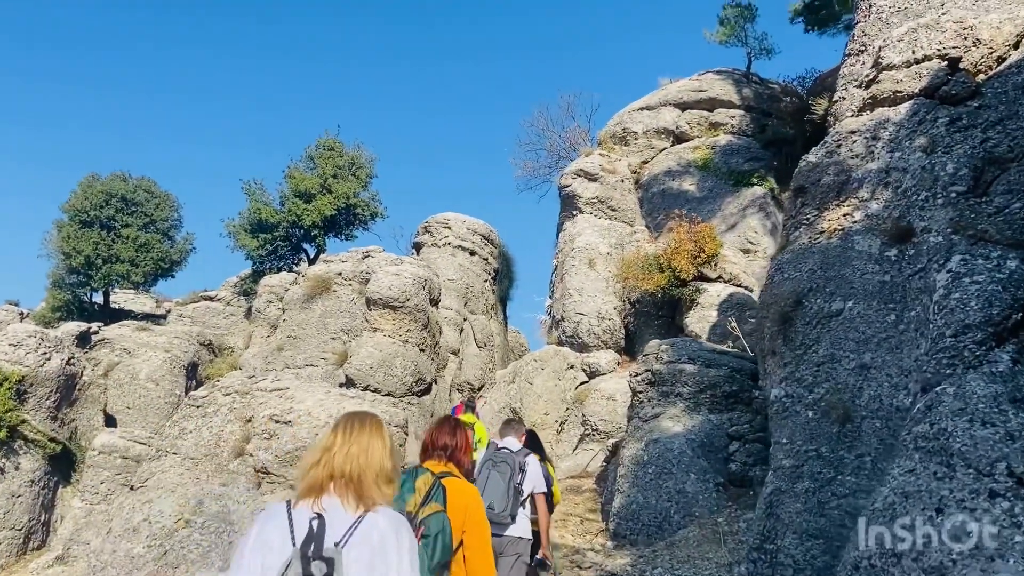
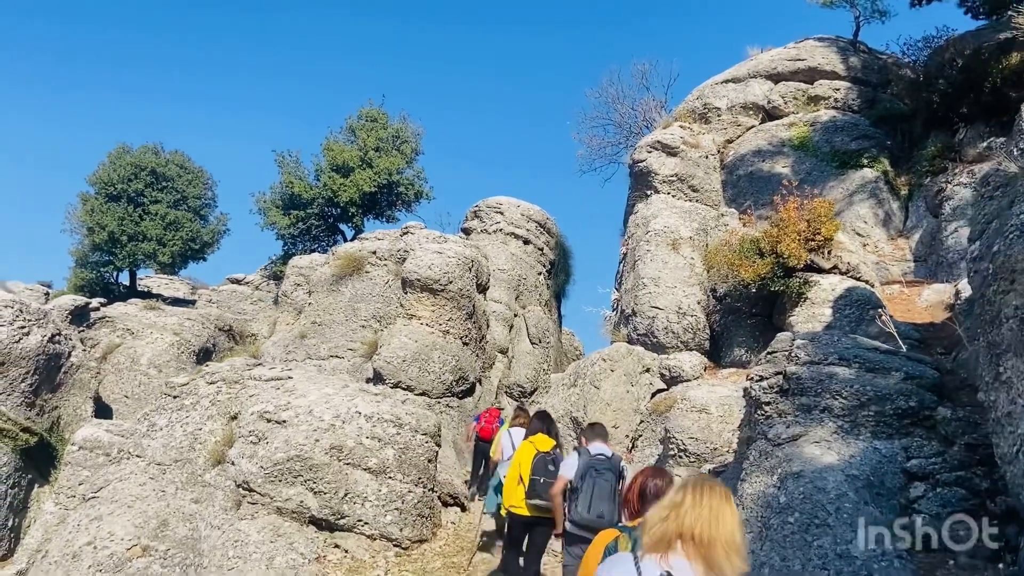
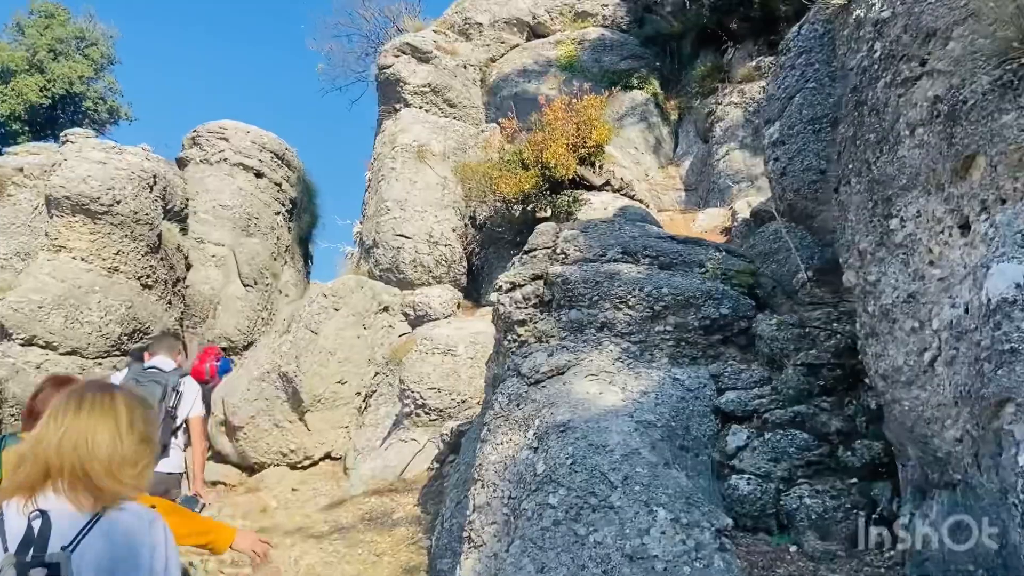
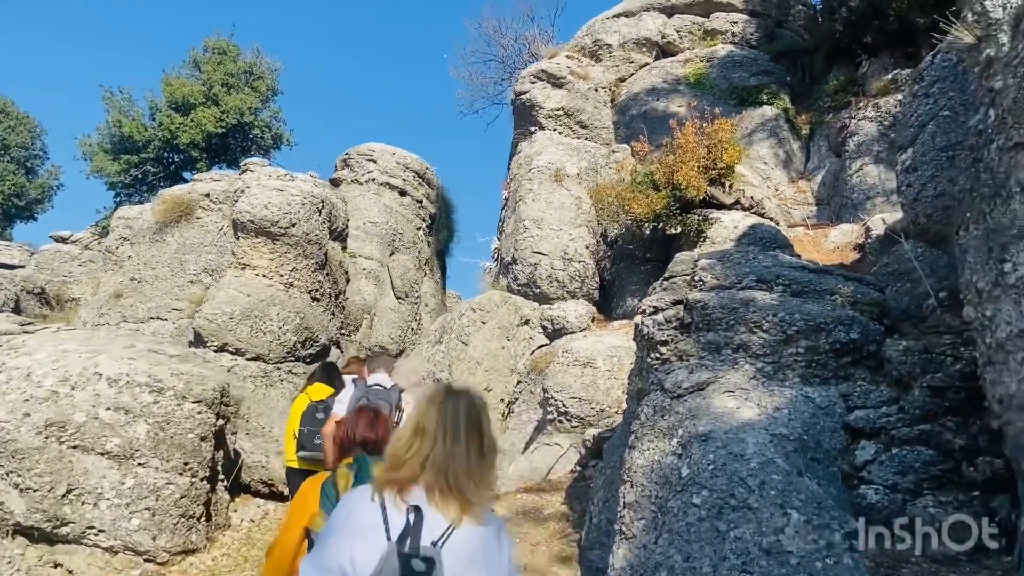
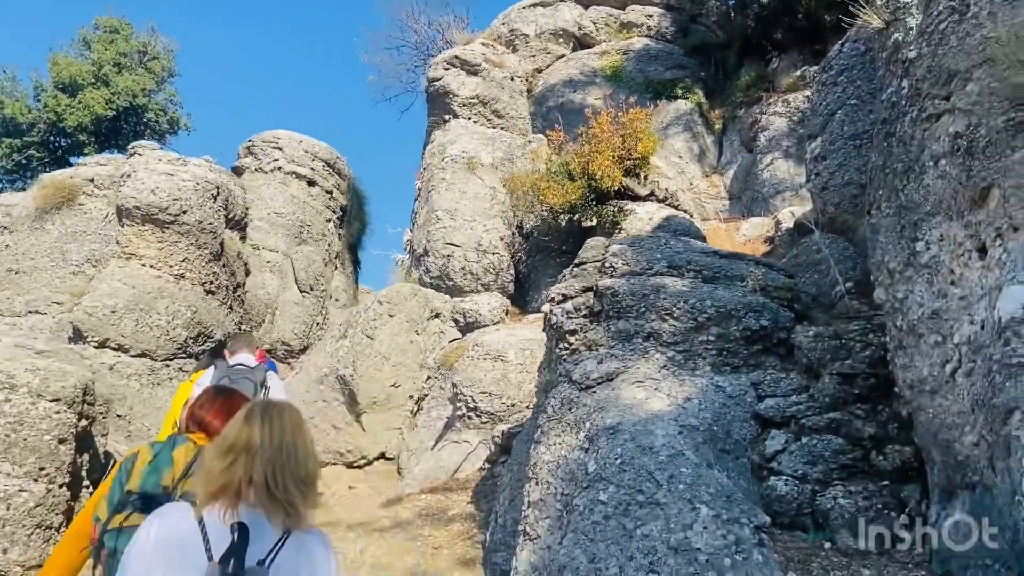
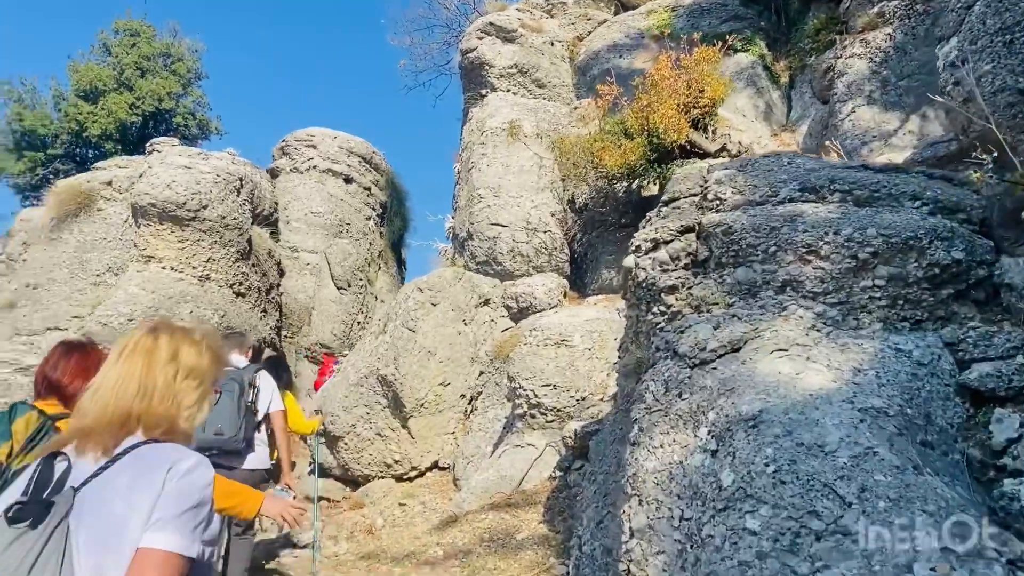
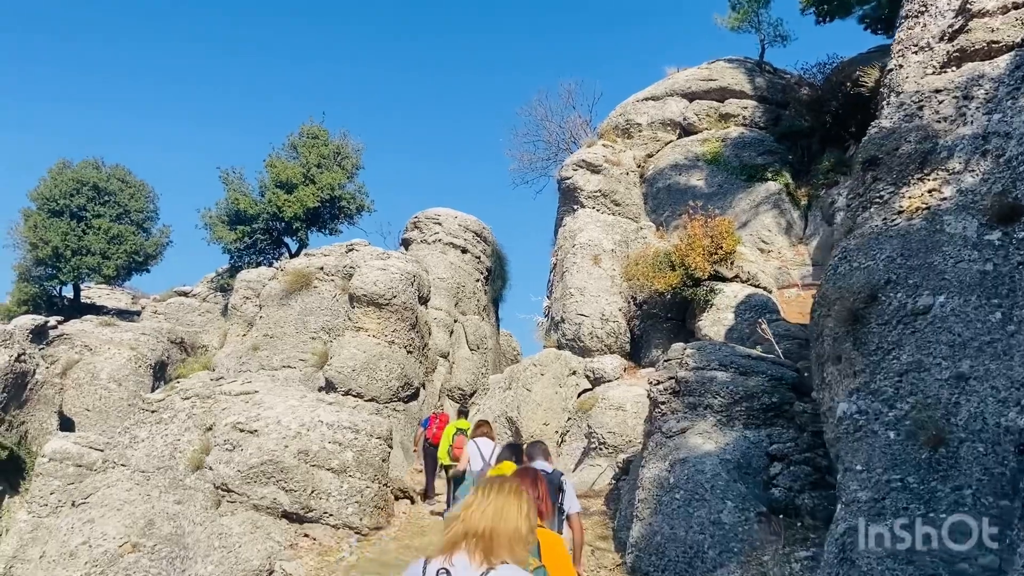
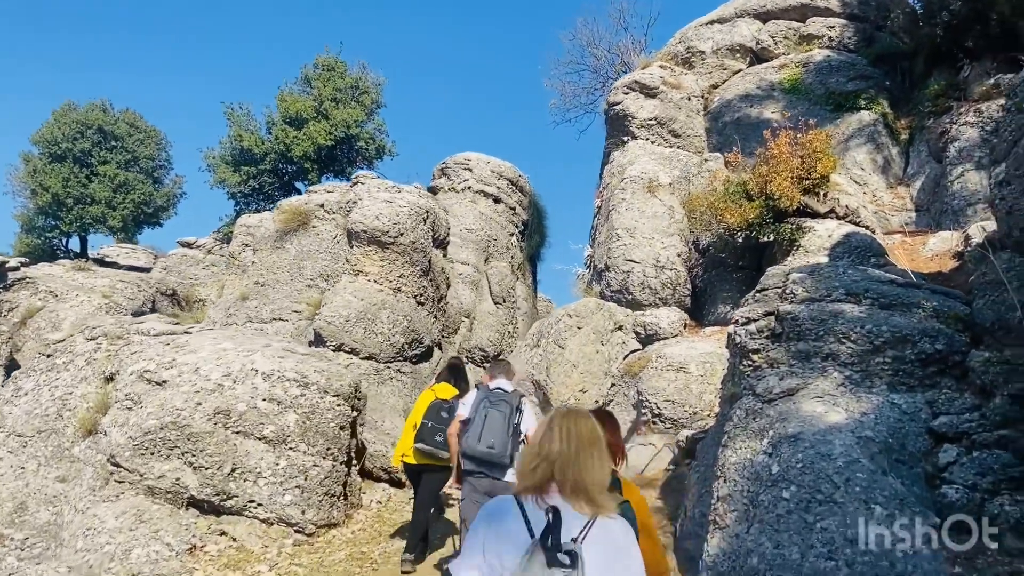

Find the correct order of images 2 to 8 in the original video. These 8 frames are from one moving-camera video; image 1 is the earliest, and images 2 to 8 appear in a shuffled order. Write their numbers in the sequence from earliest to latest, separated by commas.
7, 2, 8, 4, 5, 3, 6
